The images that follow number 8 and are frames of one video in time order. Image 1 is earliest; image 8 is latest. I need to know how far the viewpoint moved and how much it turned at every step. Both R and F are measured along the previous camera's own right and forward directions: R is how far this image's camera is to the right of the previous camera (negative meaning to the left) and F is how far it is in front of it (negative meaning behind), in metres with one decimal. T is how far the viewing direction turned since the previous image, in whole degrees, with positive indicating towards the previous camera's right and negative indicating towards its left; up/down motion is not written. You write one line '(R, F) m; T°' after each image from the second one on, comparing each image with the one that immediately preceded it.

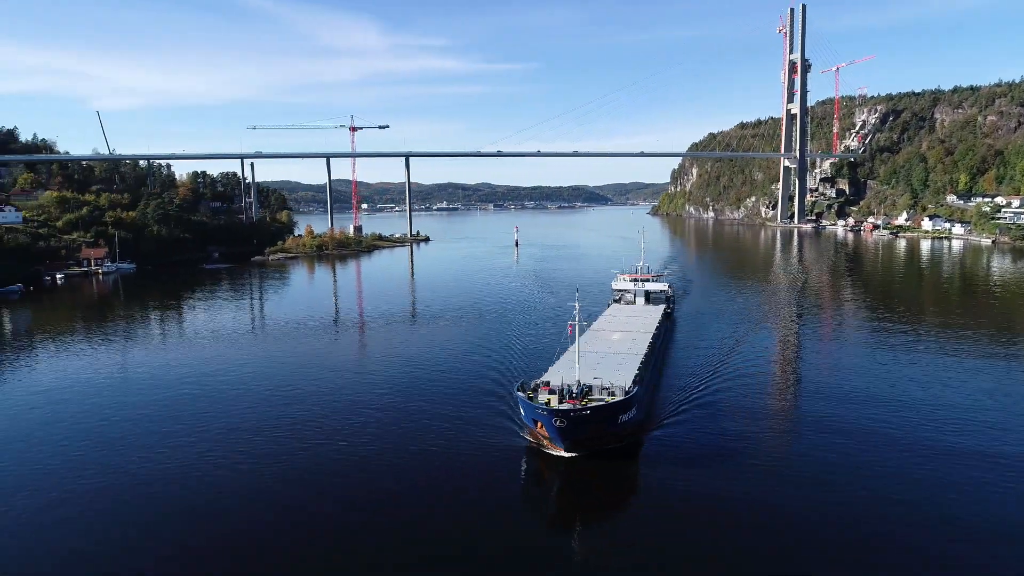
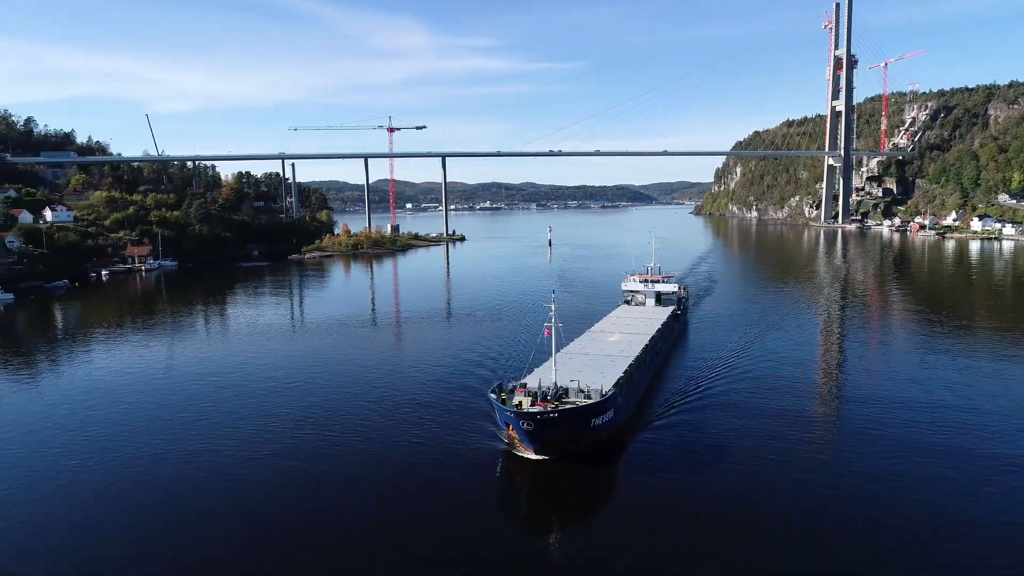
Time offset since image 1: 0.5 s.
(+0.8, +0.1) m; -4°
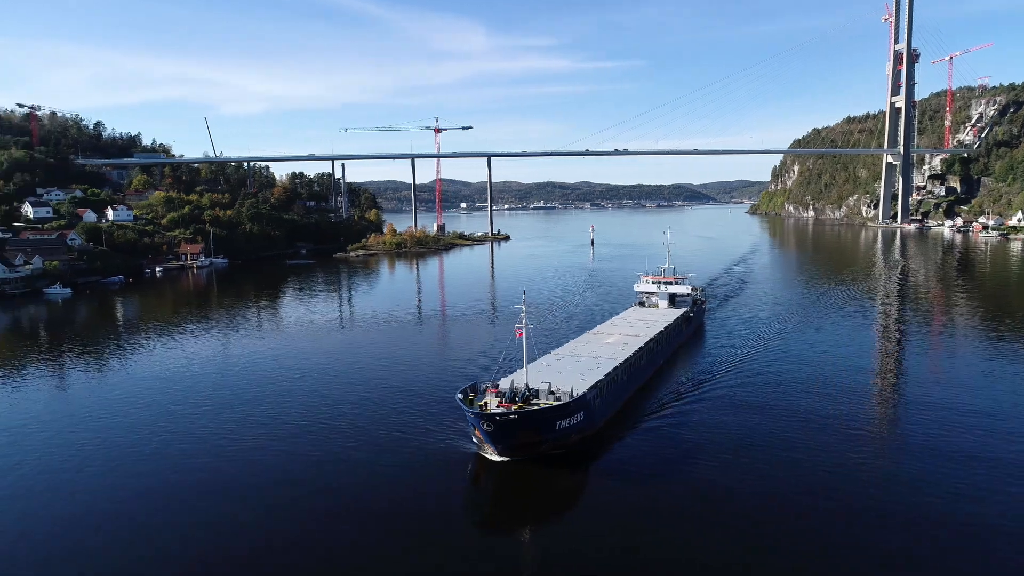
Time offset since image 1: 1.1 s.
(+1.0, +0.1) m; -5°
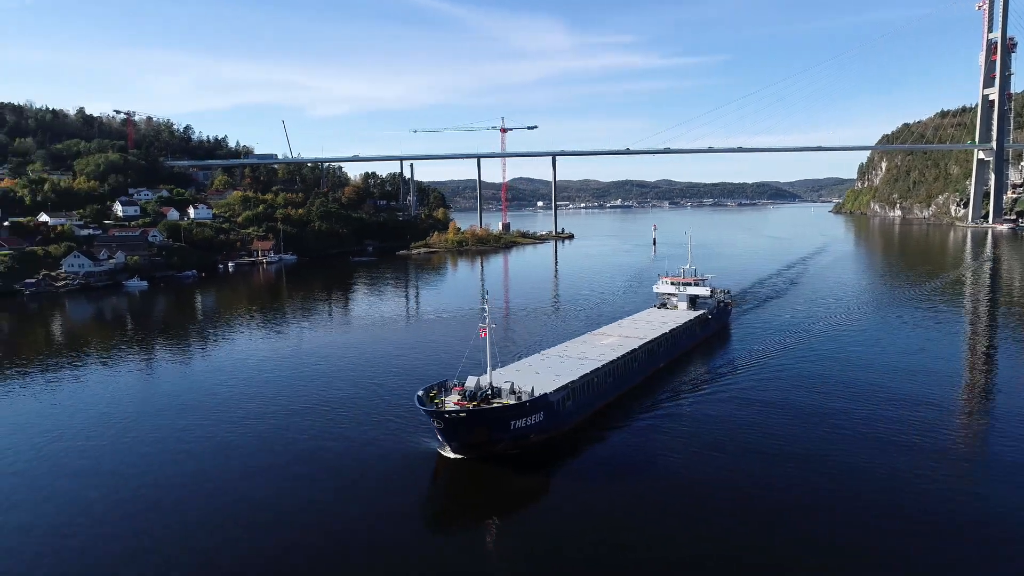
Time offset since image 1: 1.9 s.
(+1.4, 0.0) m; -7°
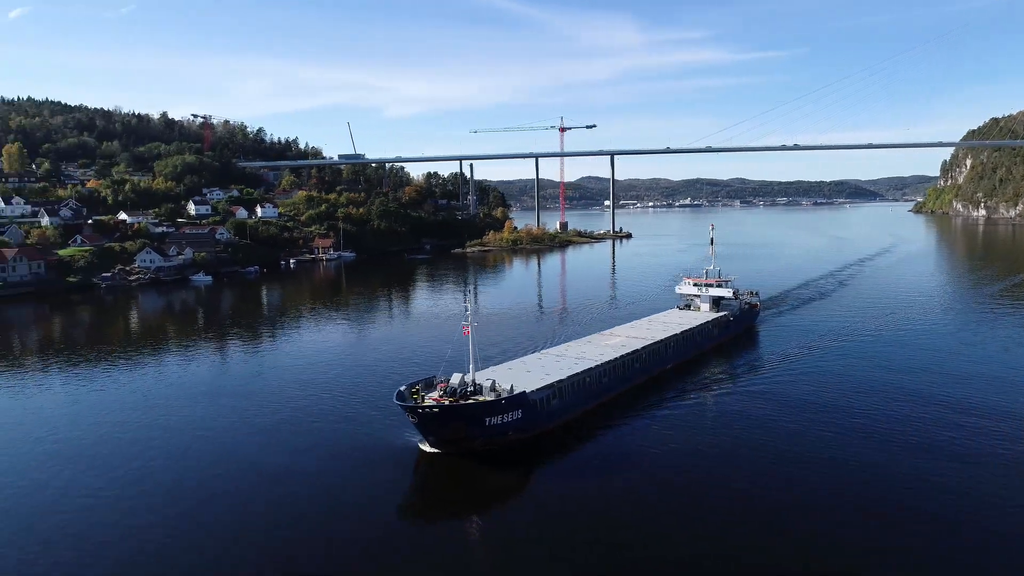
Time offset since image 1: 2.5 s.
(+1.0, -0.2) m; -6°
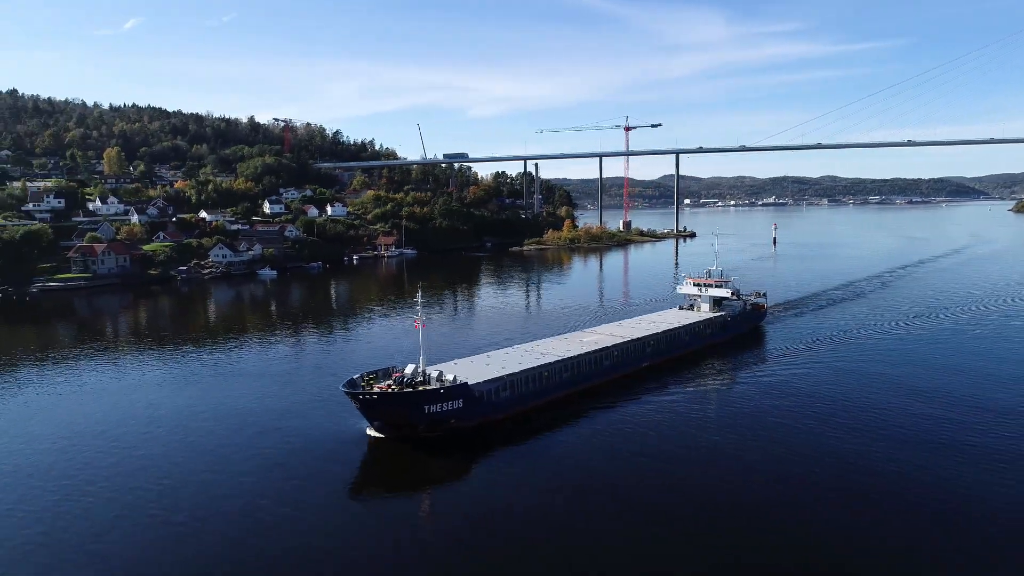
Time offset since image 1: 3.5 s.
(+1.7, -0.7) m; -7°
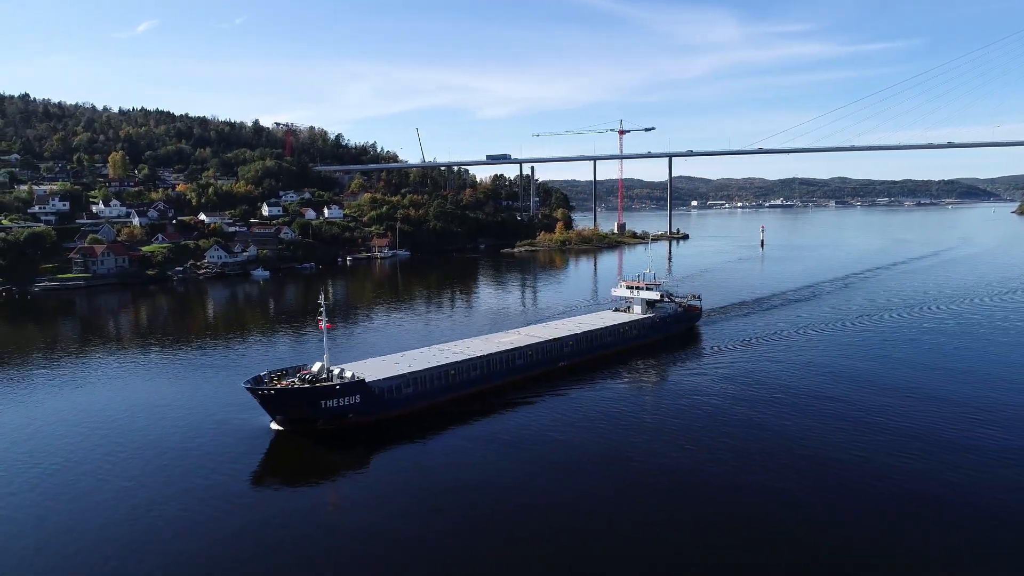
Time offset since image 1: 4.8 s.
(+1.4, -1.3) m; -1°
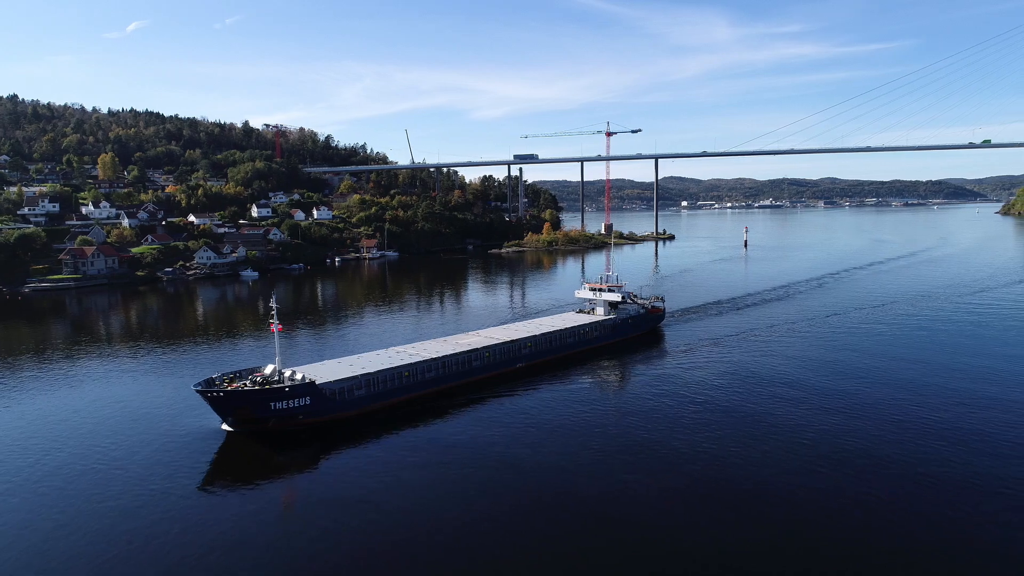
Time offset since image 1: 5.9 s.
(+0.4, -0.7) m; +1°
